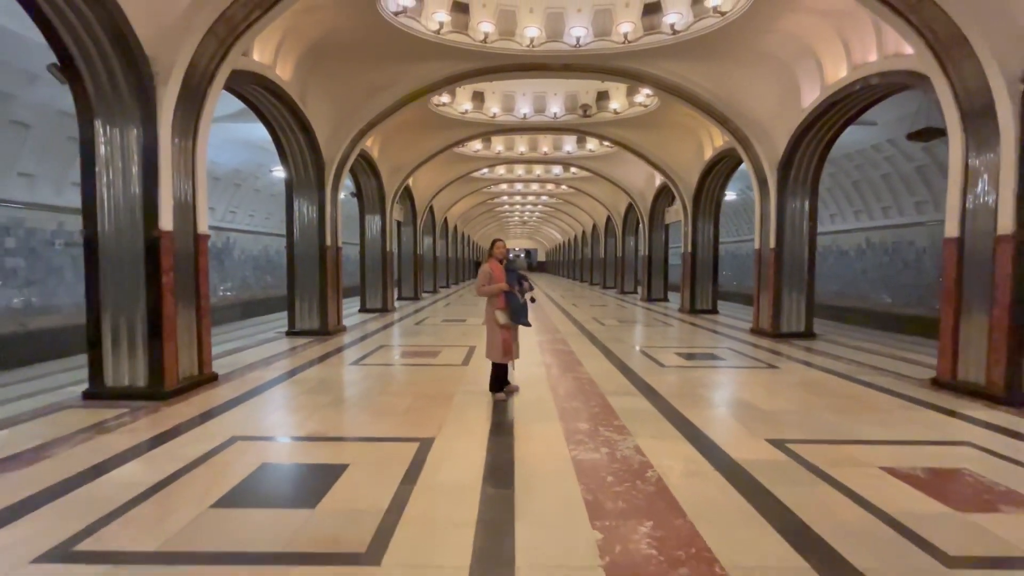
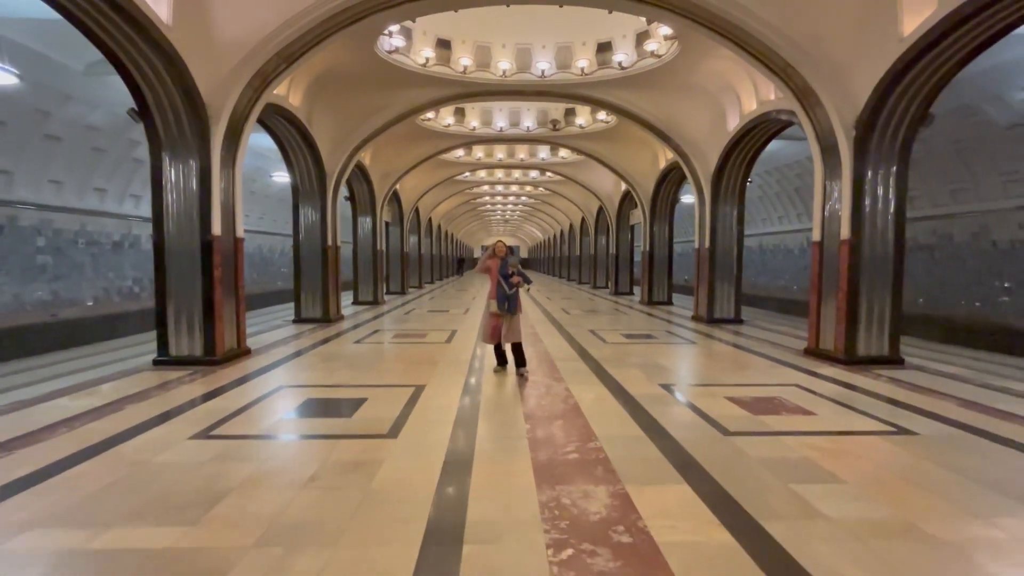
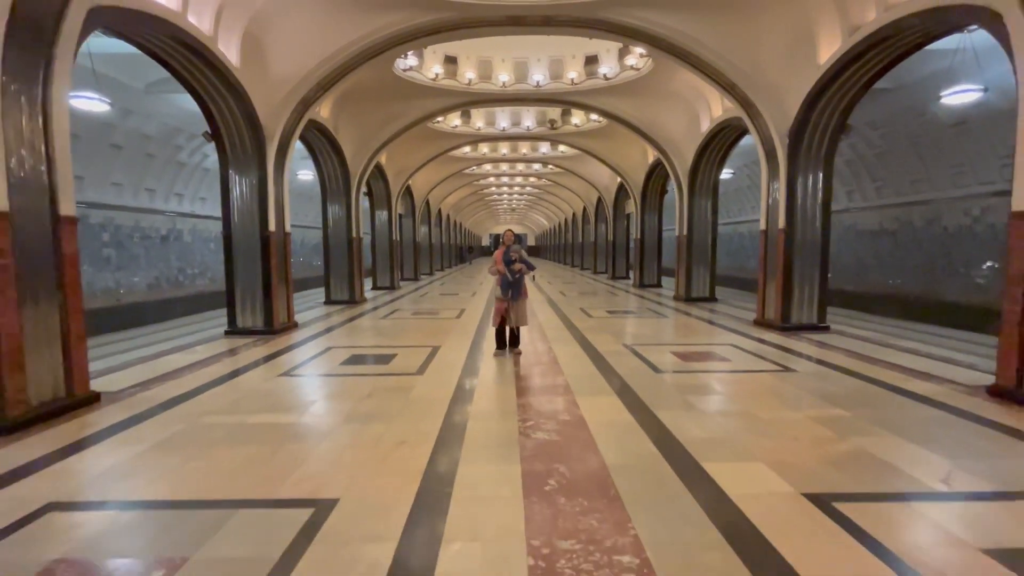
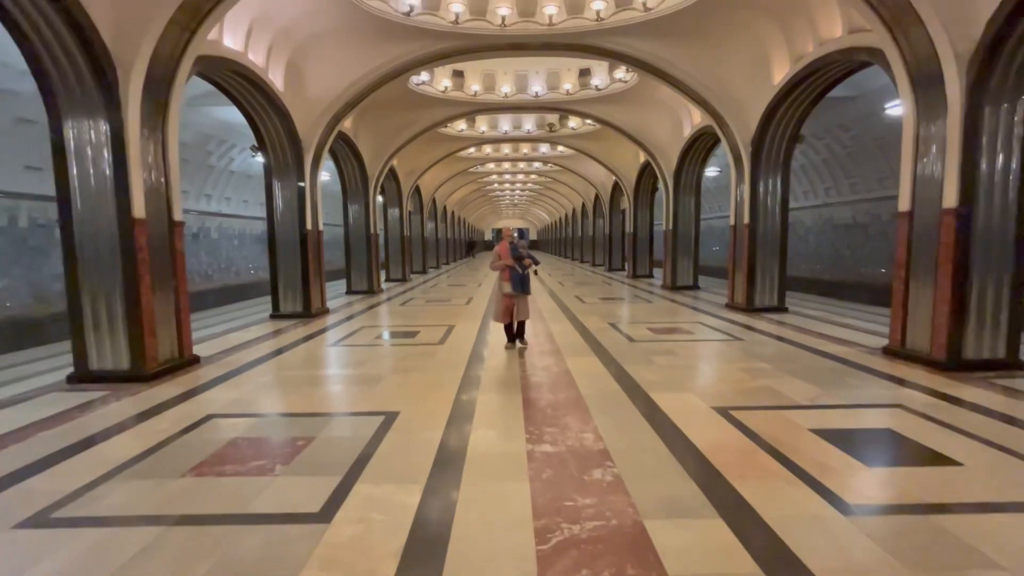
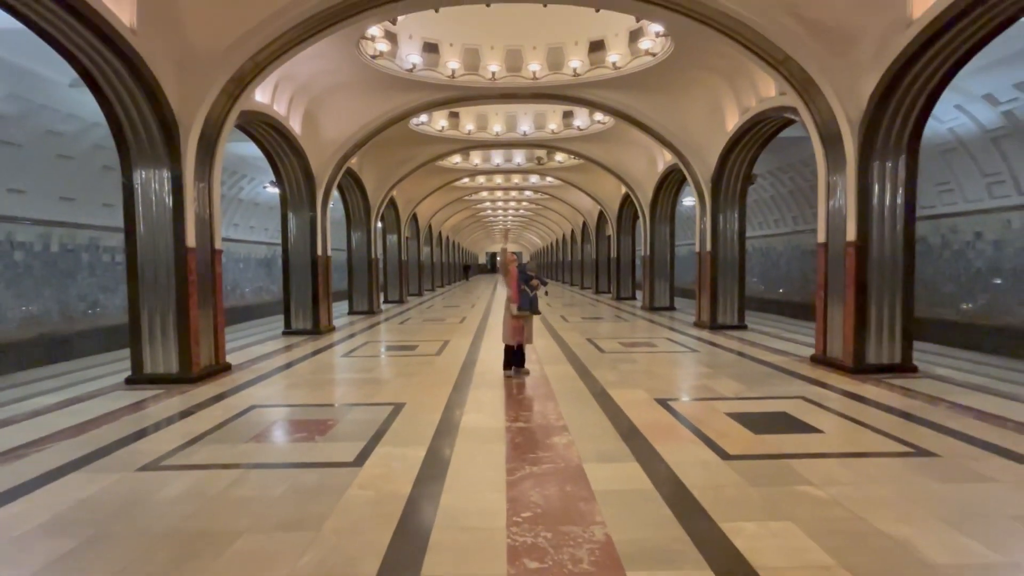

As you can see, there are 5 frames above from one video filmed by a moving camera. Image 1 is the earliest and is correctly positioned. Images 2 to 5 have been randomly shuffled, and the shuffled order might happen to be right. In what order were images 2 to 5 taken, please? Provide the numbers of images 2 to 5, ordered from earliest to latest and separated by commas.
2, 3, 4, 5
